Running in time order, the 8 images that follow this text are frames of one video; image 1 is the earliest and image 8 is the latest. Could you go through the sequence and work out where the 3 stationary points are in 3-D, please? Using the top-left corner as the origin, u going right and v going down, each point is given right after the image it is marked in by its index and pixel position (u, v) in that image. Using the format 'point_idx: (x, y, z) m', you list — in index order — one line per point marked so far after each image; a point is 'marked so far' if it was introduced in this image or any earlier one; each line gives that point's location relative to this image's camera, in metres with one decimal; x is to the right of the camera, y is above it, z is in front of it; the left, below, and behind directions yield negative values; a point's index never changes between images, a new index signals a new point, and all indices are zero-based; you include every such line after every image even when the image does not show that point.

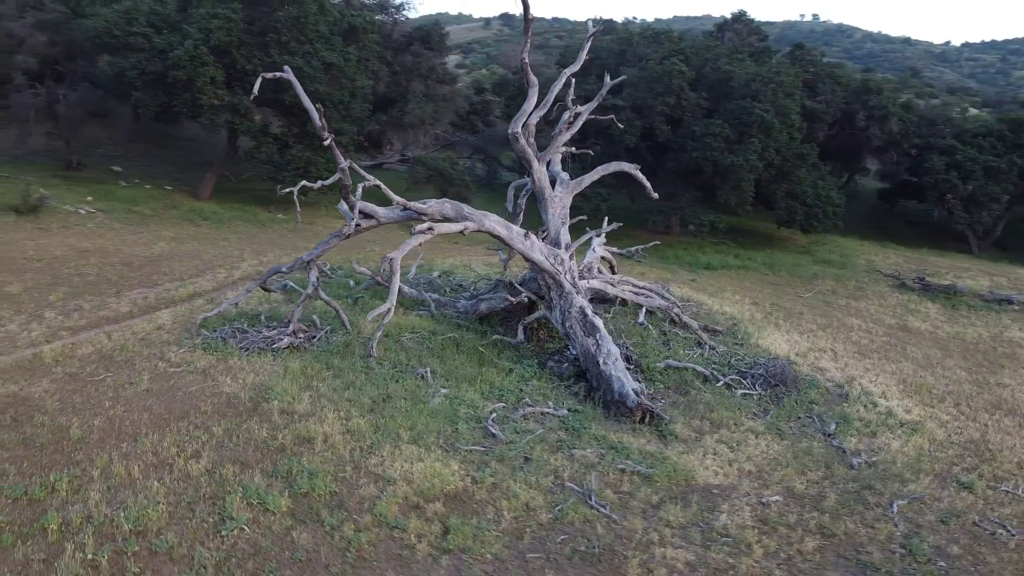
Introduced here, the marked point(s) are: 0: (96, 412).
0: (-3.2, -0.9, +6.3) m
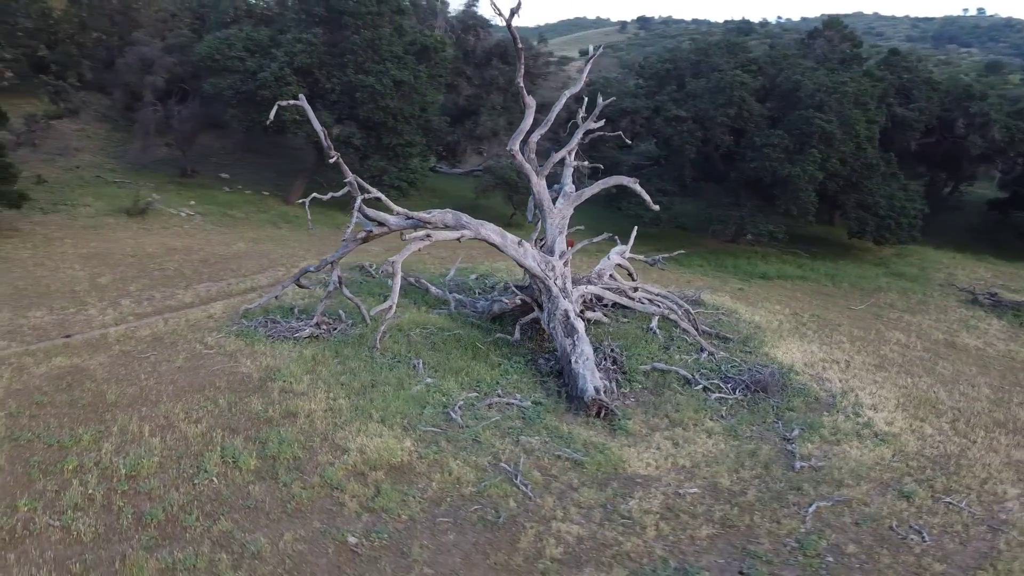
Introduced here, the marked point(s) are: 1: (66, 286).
0: (-3.6, -0.9, +7.7) m
1: (-5.6, 0.0, +10.3) m
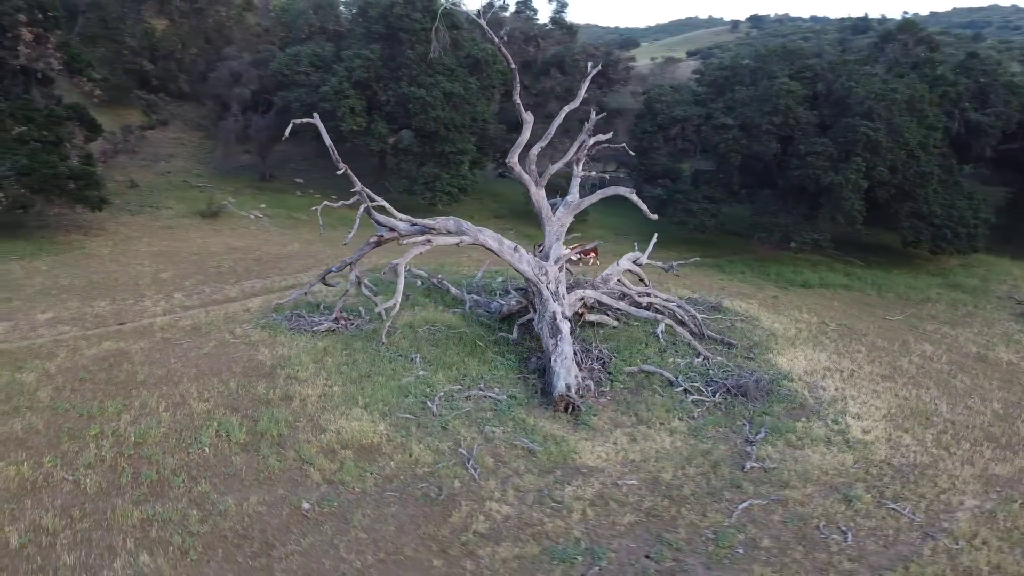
0: (-3.8, -0.8, +8.8) m
1: (-5.5, +0.1, +11.7) m
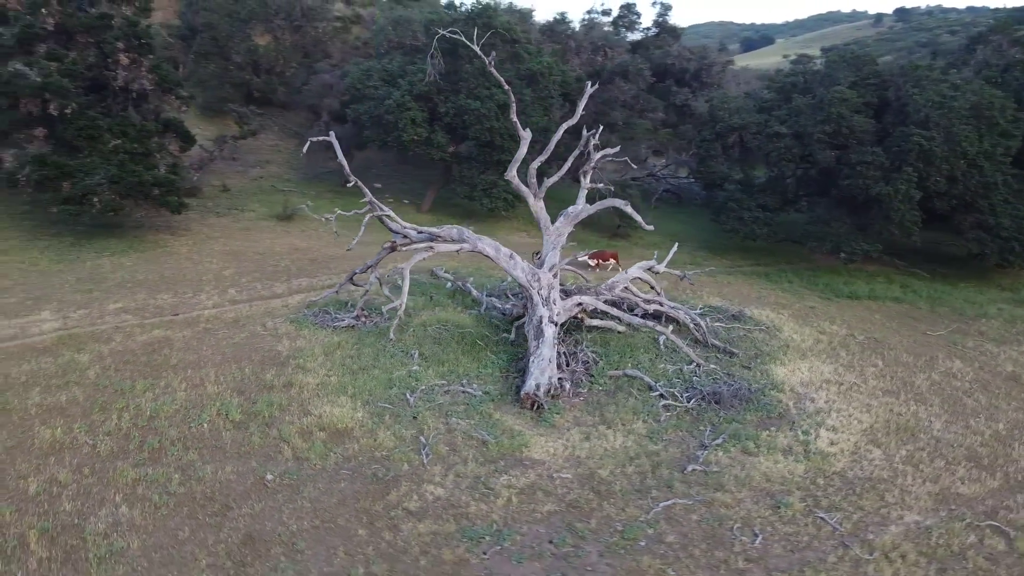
0: (-3.9, -0.8, +10.2) m
1: (-5.1, +0.2, +13.3) m
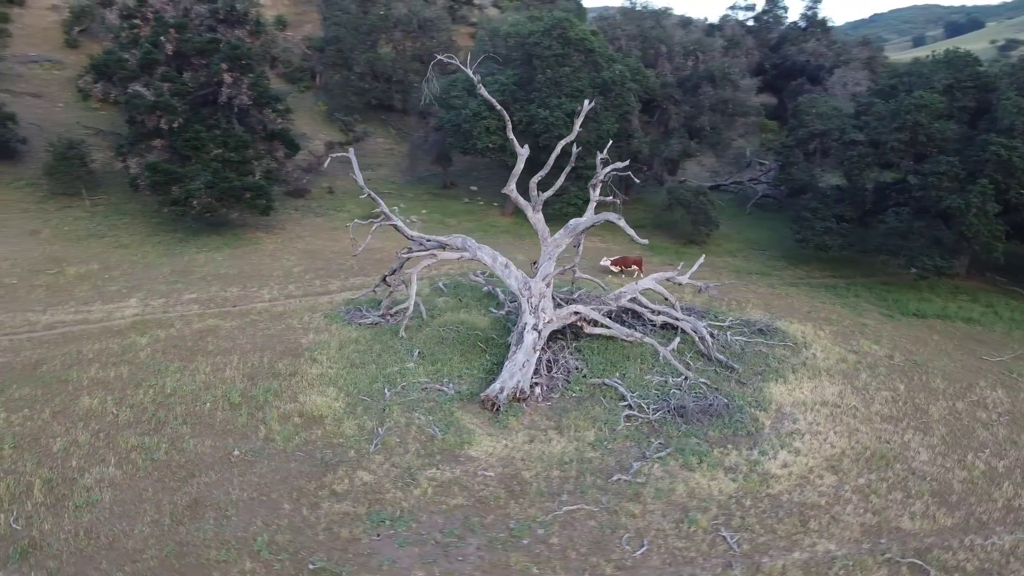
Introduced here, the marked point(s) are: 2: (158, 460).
0: (-4.0, -0.7, +11.7) m
1: (-4.4, +0.3, +15.0) m
2: (-3.7, -1.8, +8.5) m
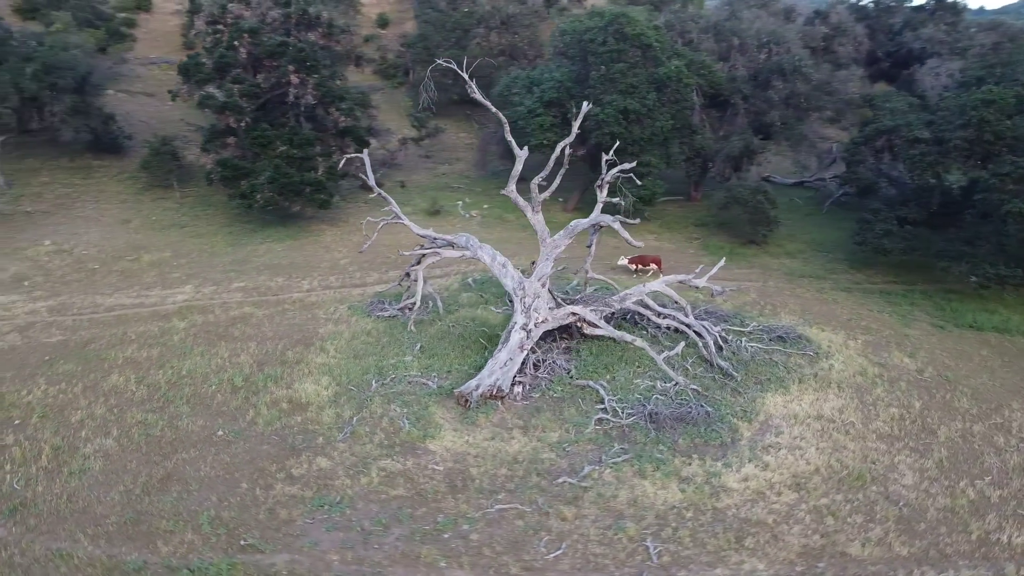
0: (-3.9, -0.6, +12.5) m
1: (-3.7, +0.5, +15.8) m
2: (-4.1, -1.7, +9.3) m
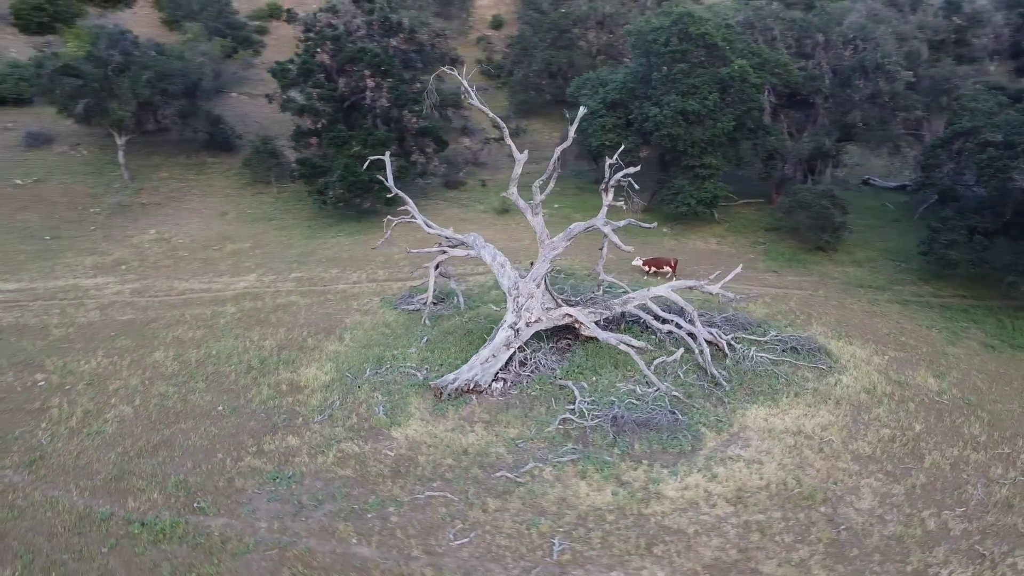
0: (-3.6, -0.4, +13.6) m
1: (-2.8, +0.6, +16.8) m
2: (-4.5, -1.5, +10.5) m
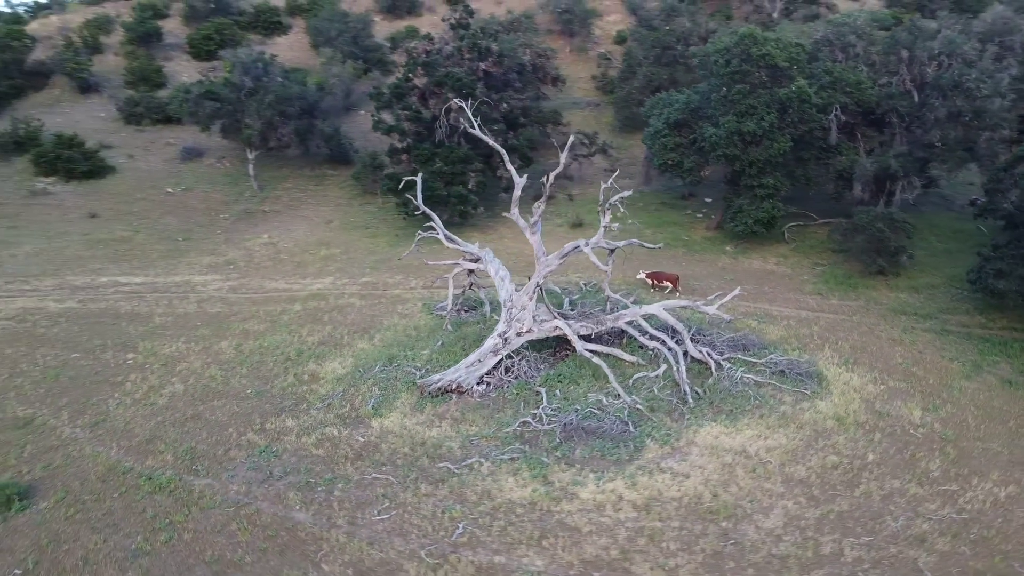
0: (-3.1, -0.5, +15.4) m
1: (-1.6, +0.5, +18.4) m
2: (-4.7, -1.5, +12.6) m
